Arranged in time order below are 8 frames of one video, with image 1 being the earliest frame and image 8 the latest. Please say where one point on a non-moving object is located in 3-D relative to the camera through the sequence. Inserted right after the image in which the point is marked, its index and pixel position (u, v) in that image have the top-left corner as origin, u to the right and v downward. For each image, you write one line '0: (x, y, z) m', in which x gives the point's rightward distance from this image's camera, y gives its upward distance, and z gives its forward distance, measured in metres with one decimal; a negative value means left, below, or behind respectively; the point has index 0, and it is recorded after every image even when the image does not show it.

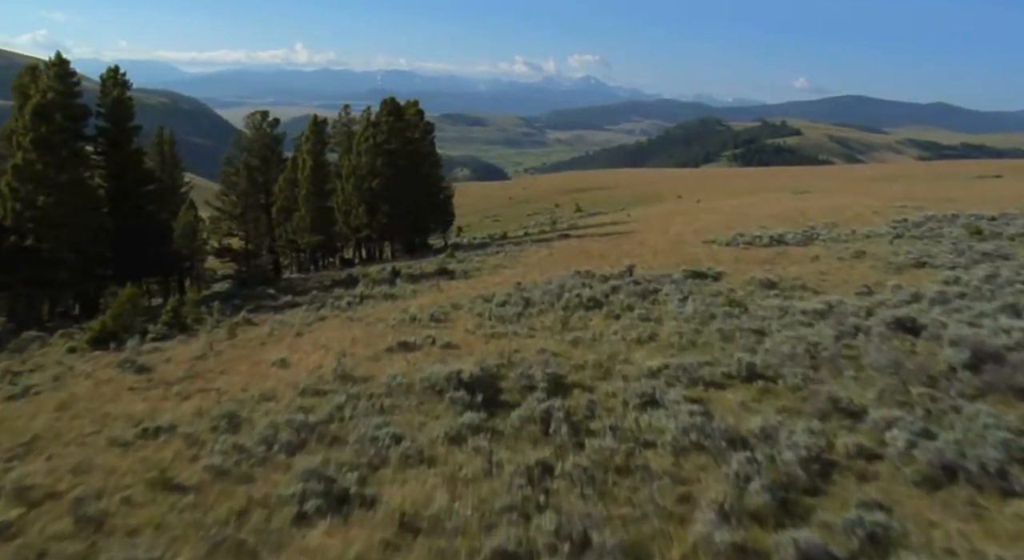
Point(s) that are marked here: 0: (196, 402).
0: (-6.3, -2.4, +19.4) m
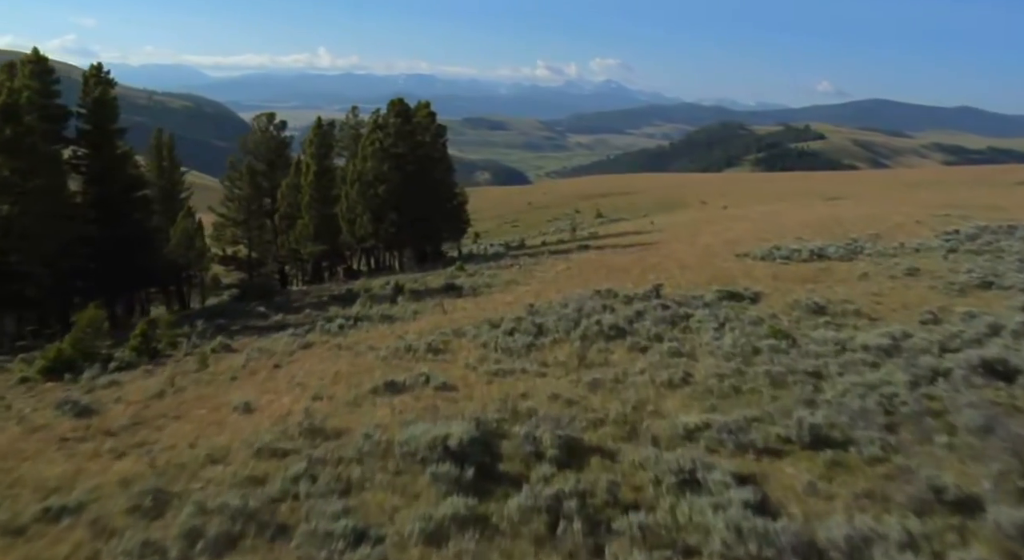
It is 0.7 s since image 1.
0: (-6.2, -3.0, +15.9) m
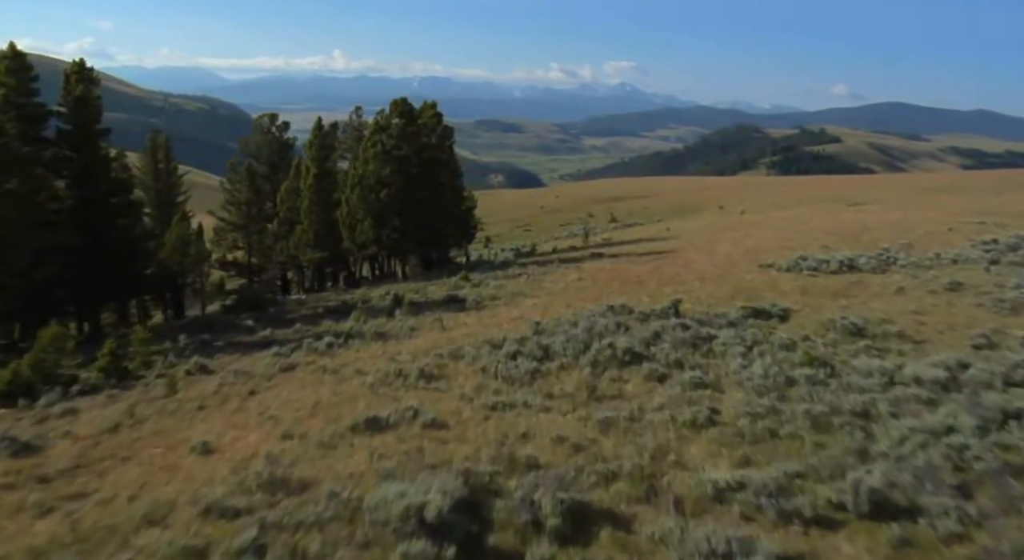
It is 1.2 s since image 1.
0: (-6.3, -3.3, +13.4) m
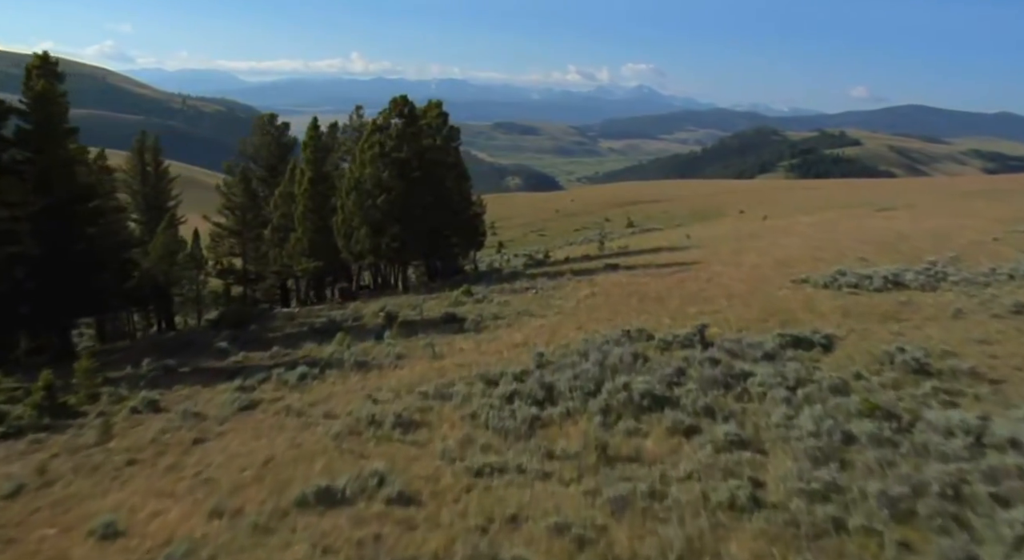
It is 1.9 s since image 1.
0: (-6.5, -3.8, +9.9) m
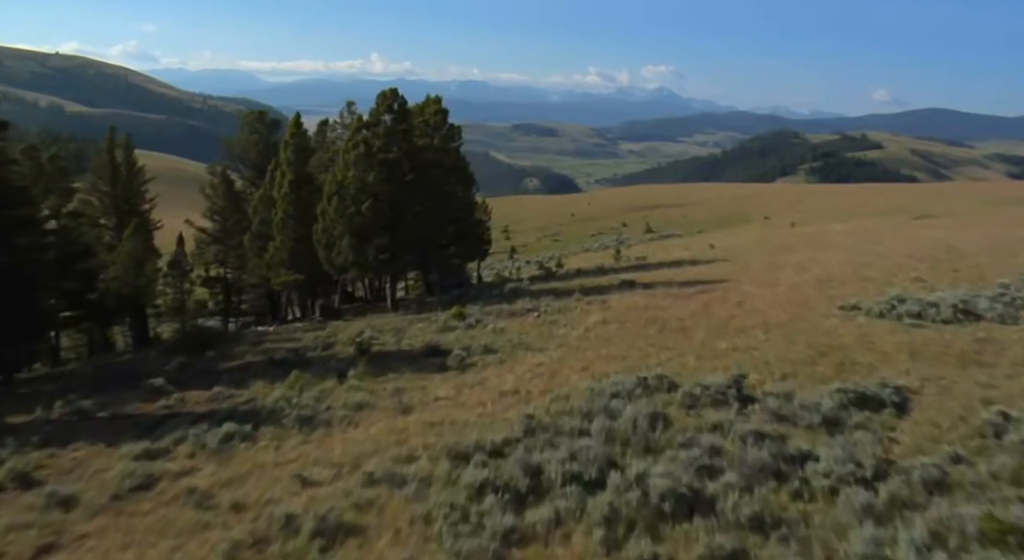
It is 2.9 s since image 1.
0: (-7.1, -4.4, +4.9) m
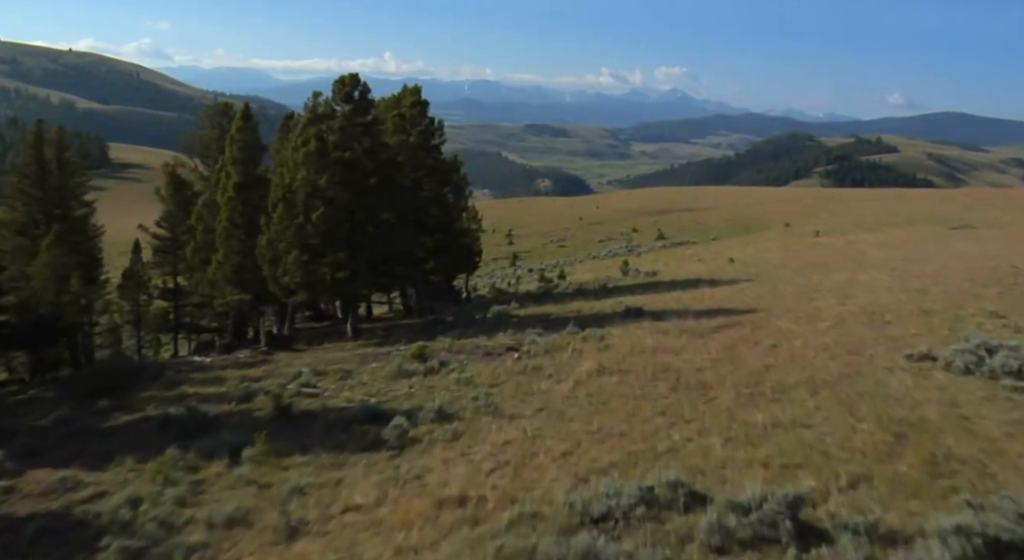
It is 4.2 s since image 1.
0: (-8.1, -5.2, -1.7) m
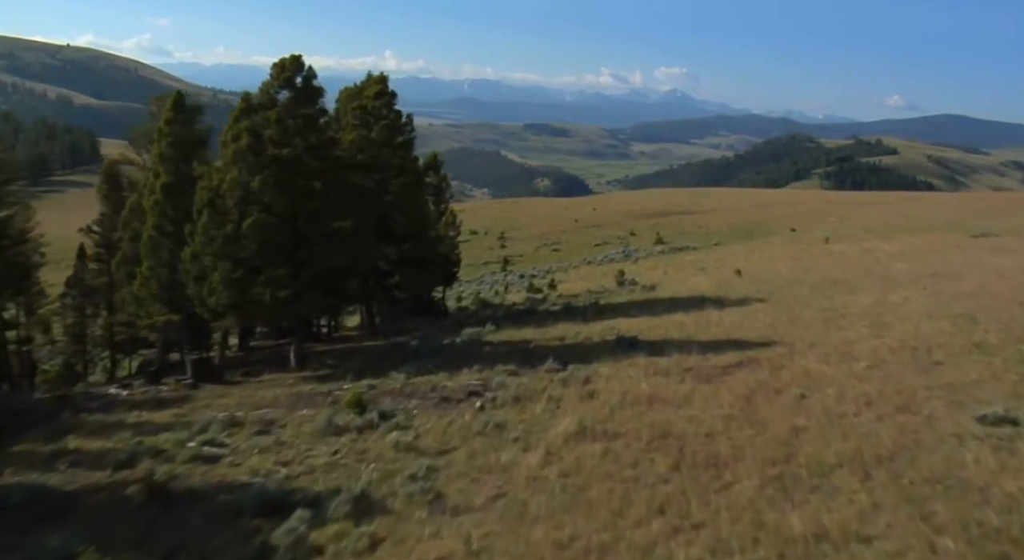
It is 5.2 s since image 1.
0: (-8.9, -5.8, -6.8) m
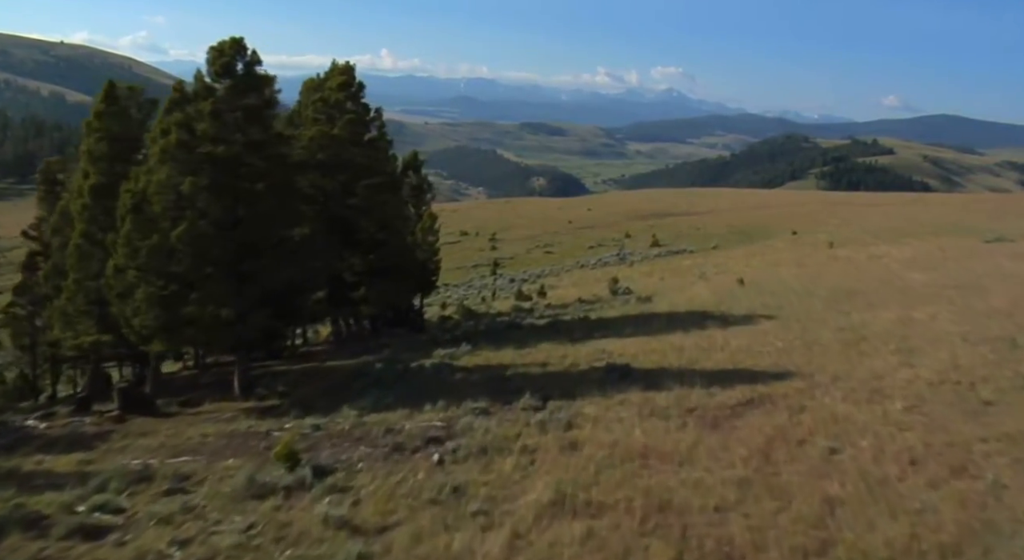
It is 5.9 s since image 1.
0: (-9.4, -6.2, -10.5) m
